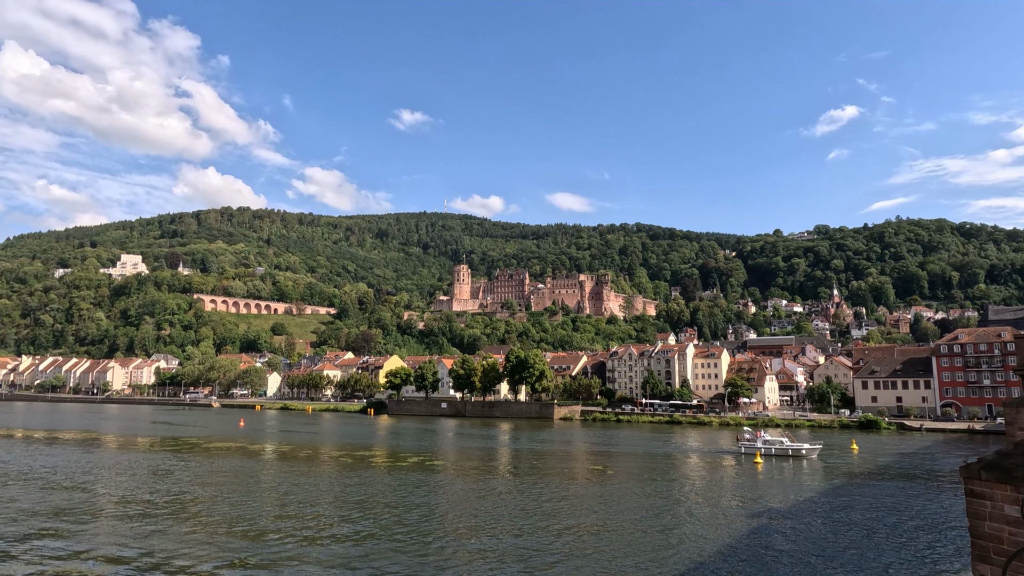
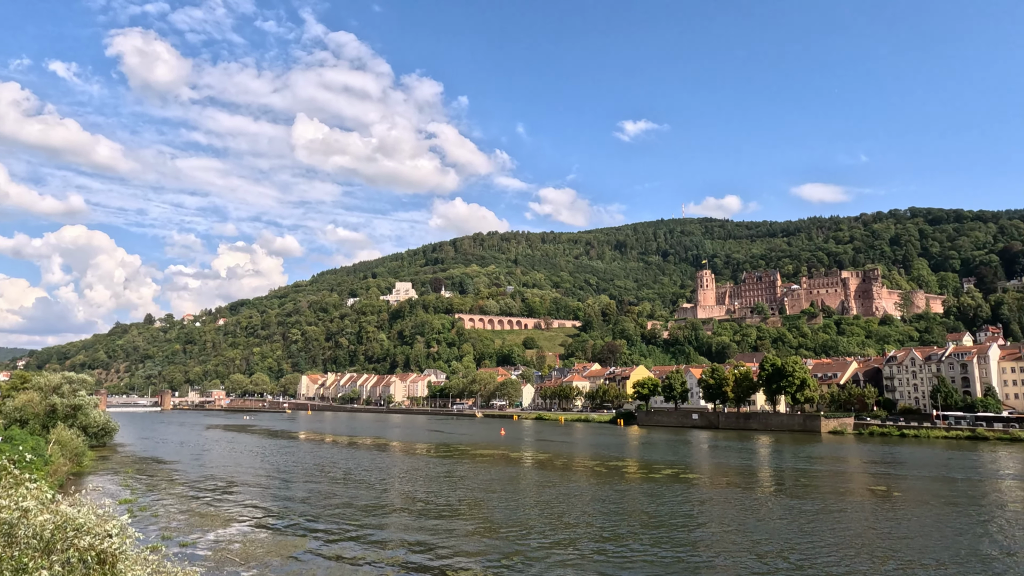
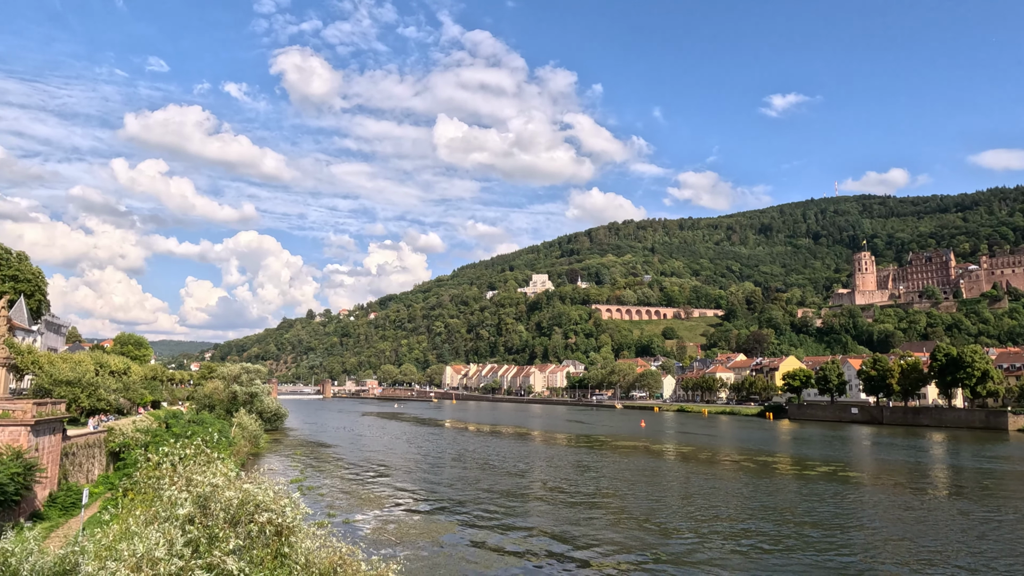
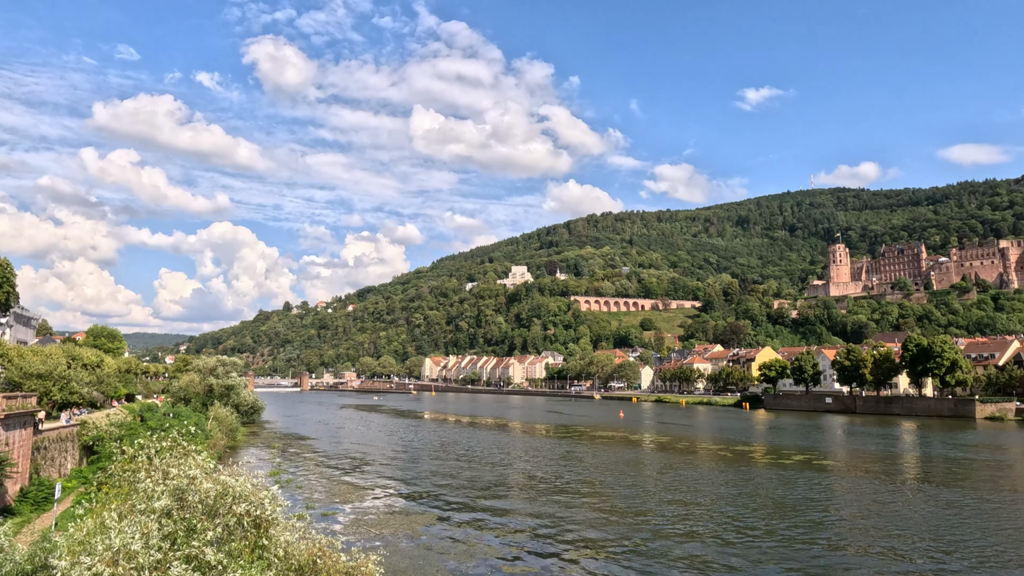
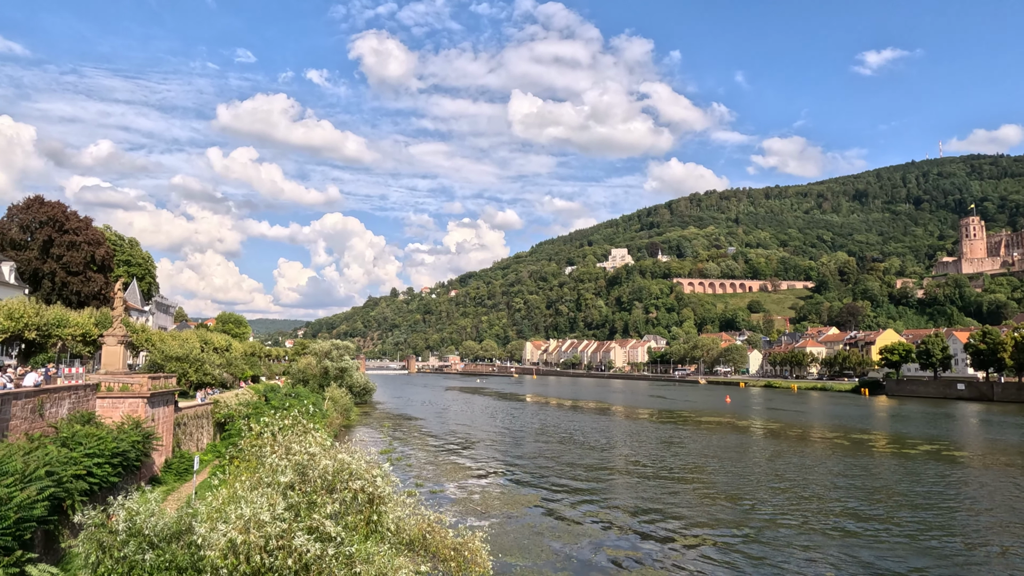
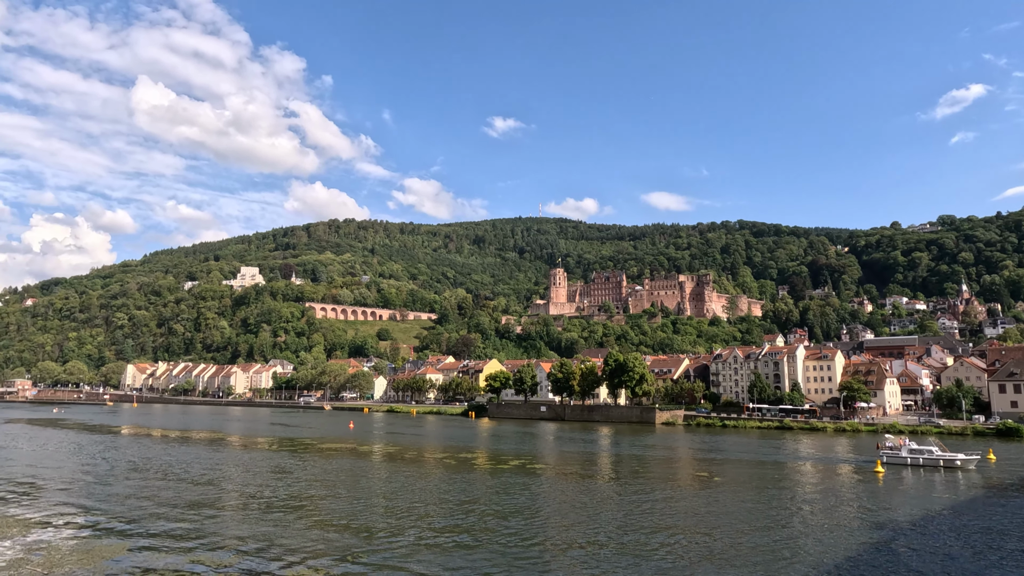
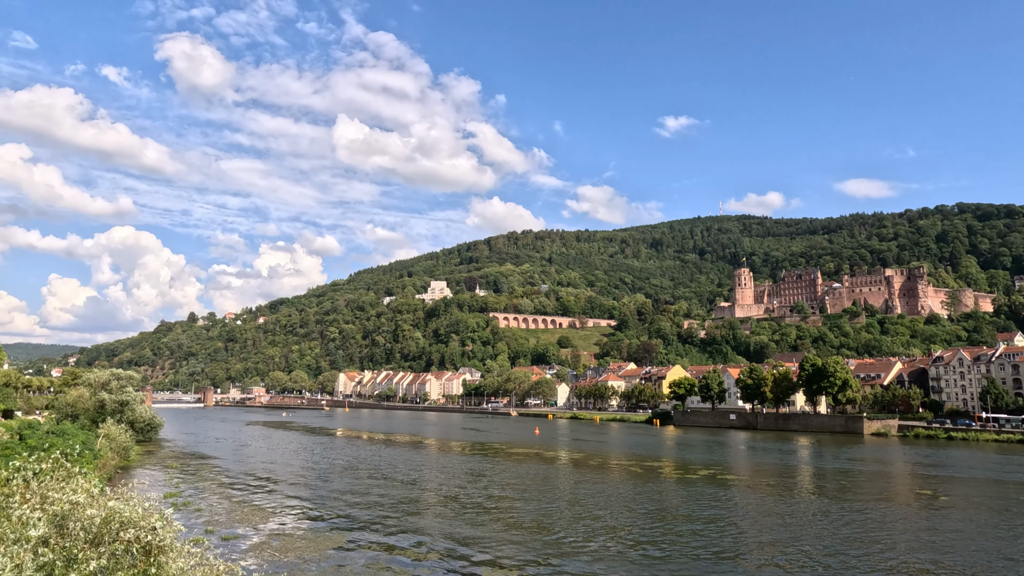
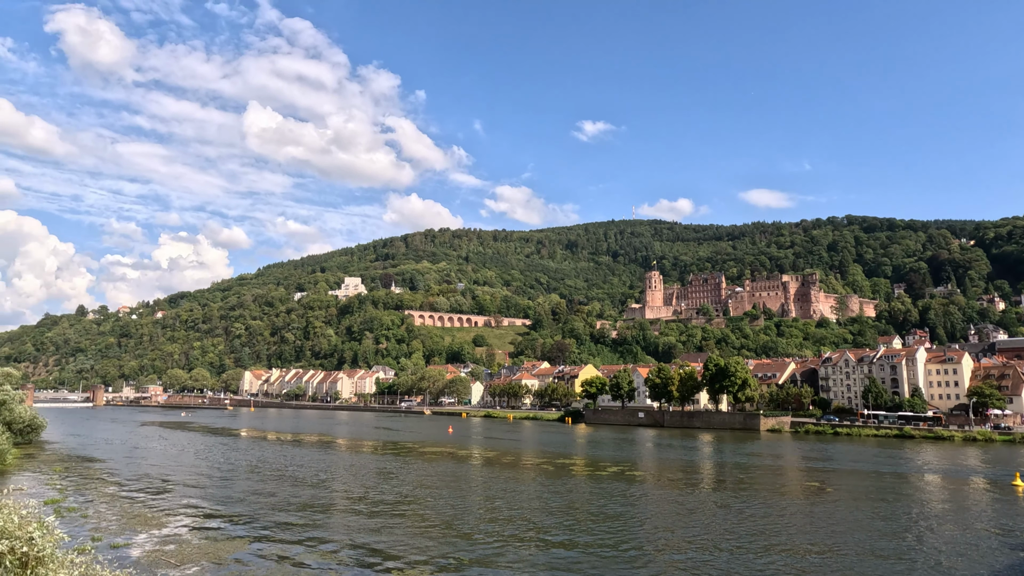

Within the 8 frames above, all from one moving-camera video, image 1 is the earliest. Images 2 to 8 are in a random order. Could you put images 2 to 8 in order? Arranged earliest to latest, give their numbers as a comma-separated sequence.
6, 8, 7, 3, 5, 4, 2
